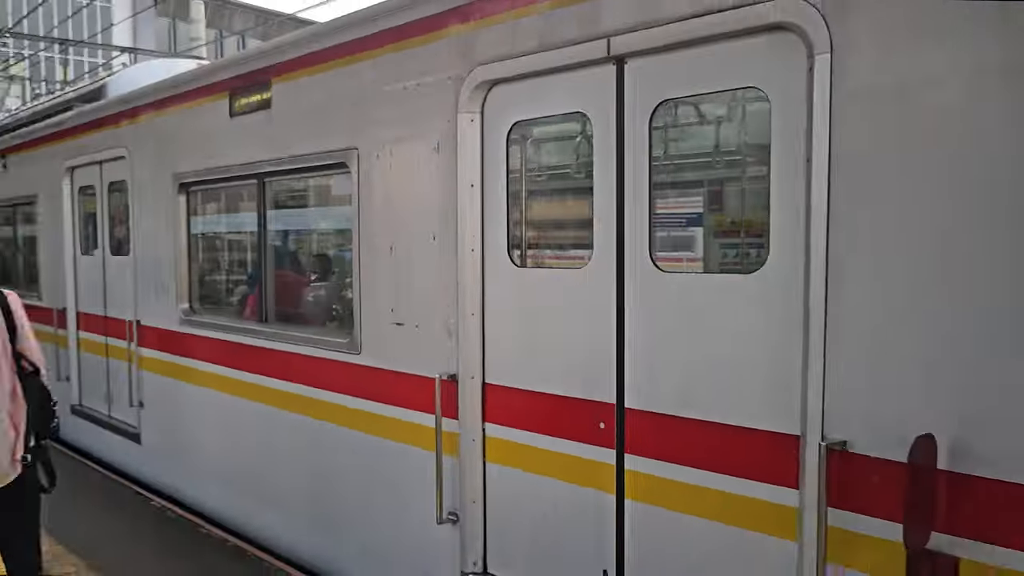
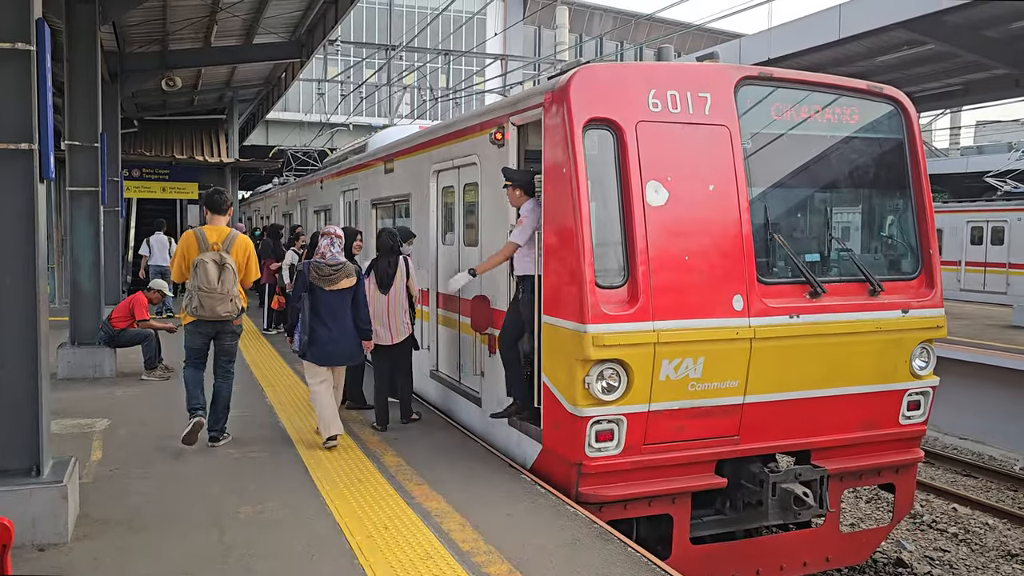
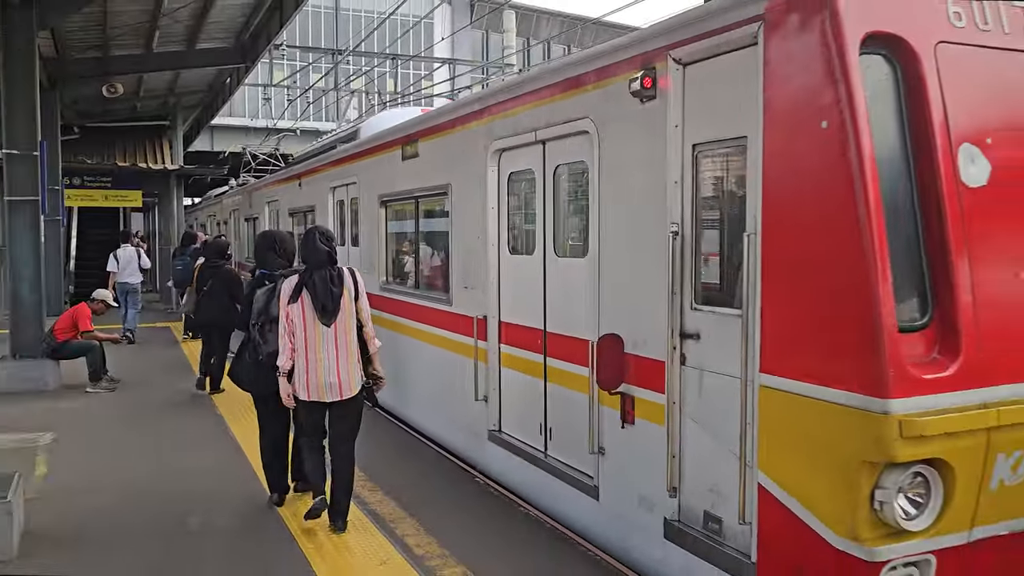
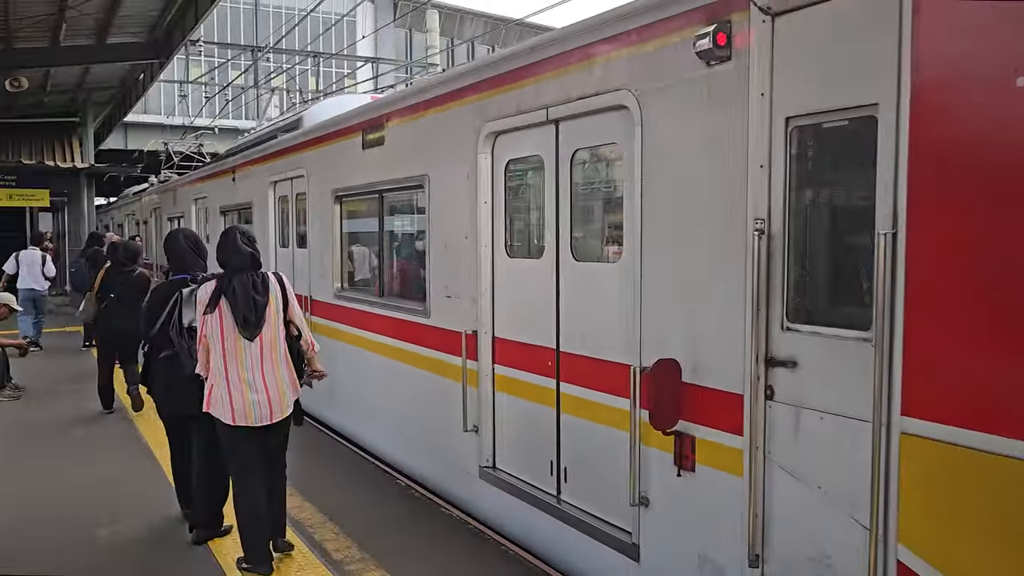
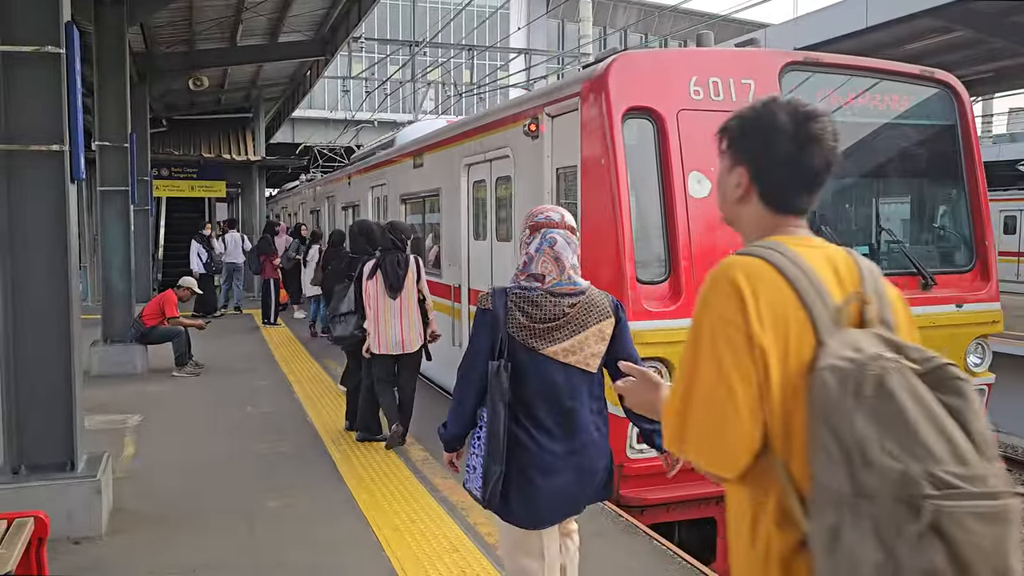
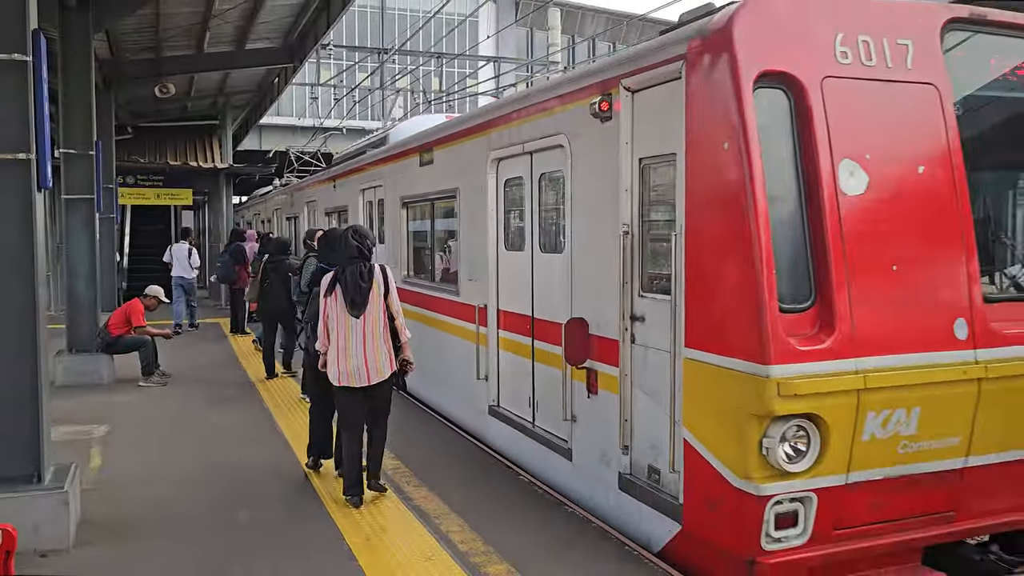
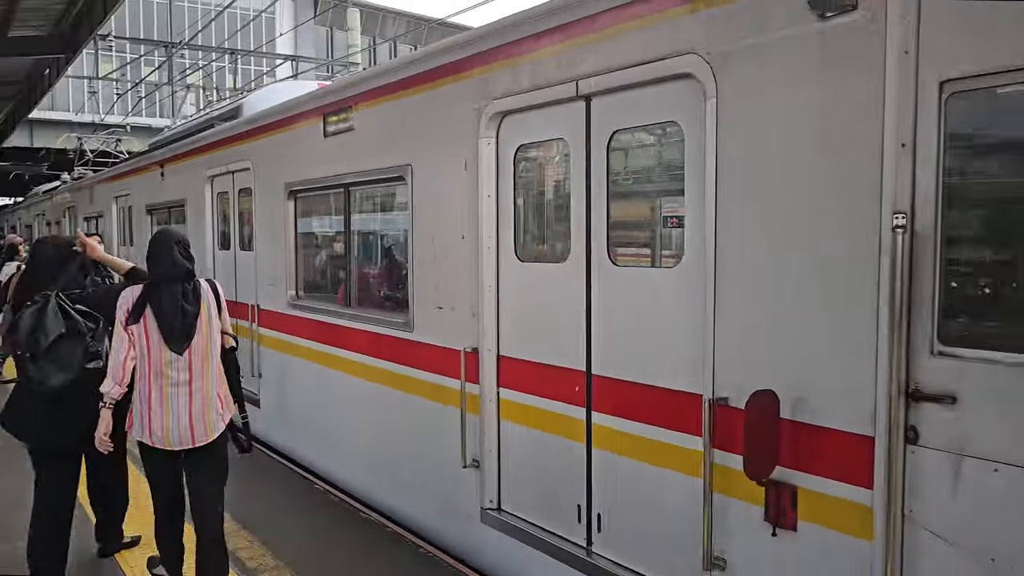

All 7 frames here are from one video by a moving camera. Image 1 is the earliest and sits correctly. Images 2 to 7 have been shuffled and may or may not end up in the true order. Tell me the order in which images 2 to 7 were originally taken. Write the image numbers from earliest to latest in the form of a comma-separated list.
7, 4, 3, 6, 5, 2
